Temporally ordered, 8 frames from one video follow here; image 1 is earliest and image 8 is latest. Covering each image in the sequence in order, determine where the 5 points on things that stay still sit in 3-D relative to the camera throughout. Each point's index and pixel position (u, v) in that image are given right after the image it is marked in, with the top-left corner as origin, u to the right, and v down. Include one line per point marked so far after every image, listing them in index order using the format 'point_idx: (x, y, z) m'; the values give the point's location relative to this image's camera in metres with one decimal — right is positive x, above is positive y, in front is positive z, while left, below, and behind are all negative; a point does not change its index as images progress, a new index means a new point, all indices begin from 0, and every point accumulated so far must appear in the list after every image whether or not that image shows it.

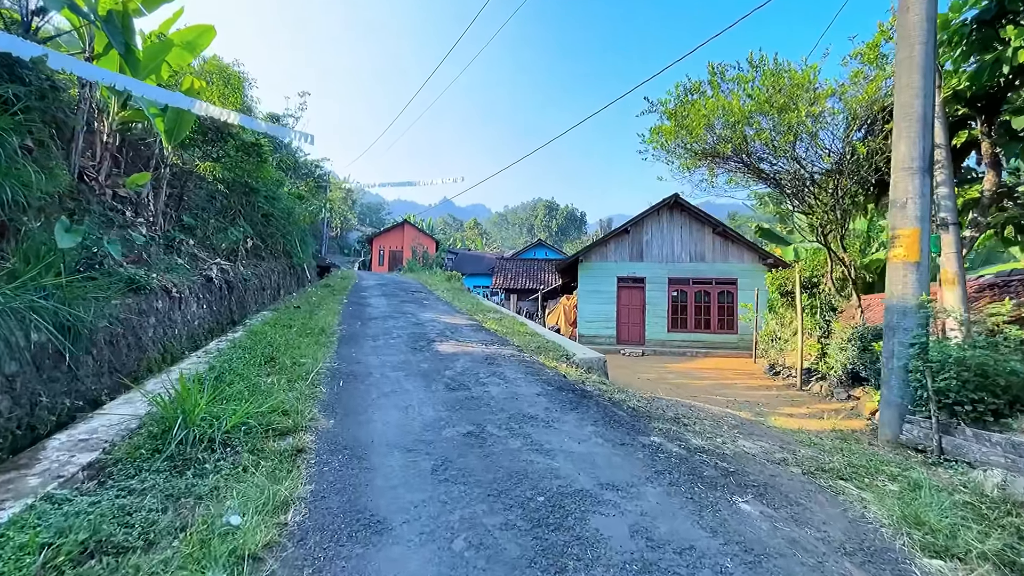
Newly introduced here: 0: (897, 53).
0: (+4.0, +2.4, +4.9) m
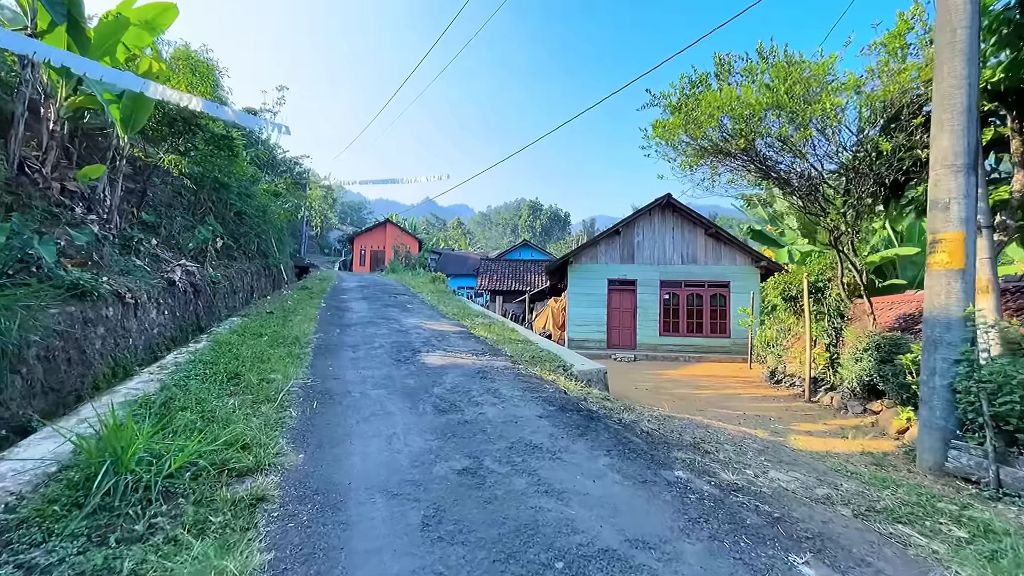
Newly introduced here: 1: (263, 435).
0: (+4.0, +2.3, +4.5) m
1: (-2.0, -1.2, +3.8) m
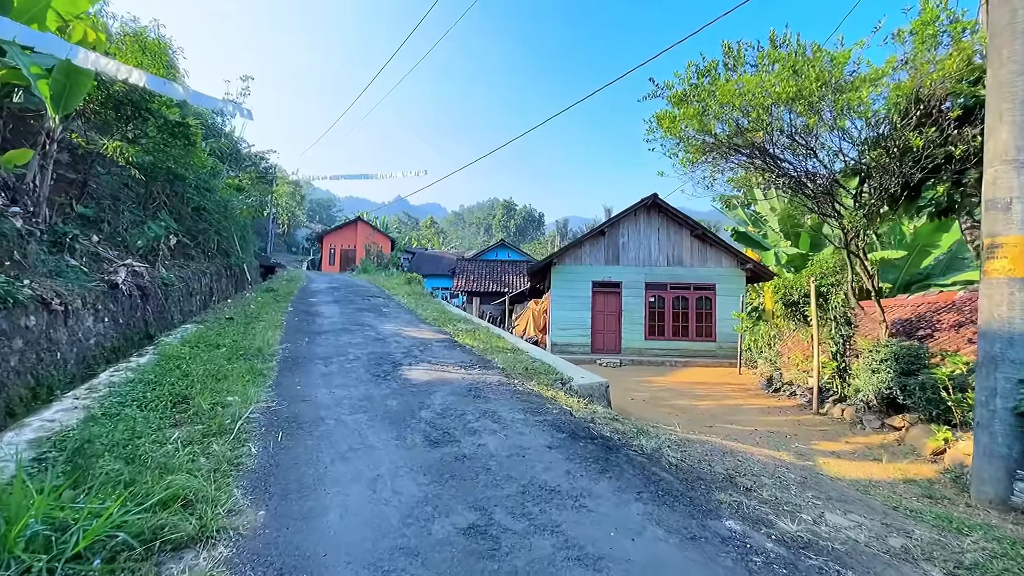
0: (+4.0, +2.3, +4.0) m
1: (-1.9, -1.2, +3.0) m
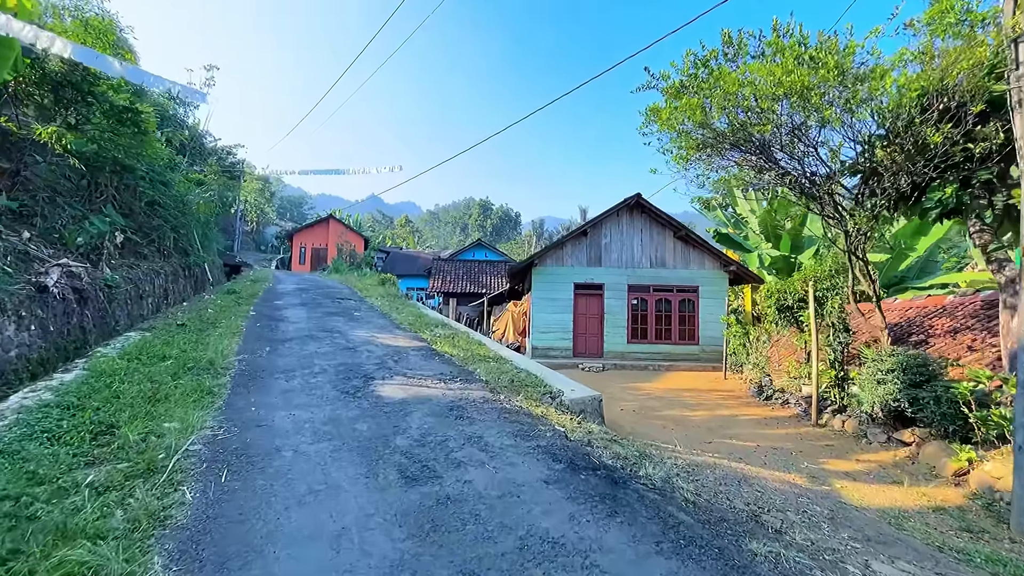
0: (+4.0, +2.2, +3.6) m
1: (-1.9, -1.3, +2.4) m
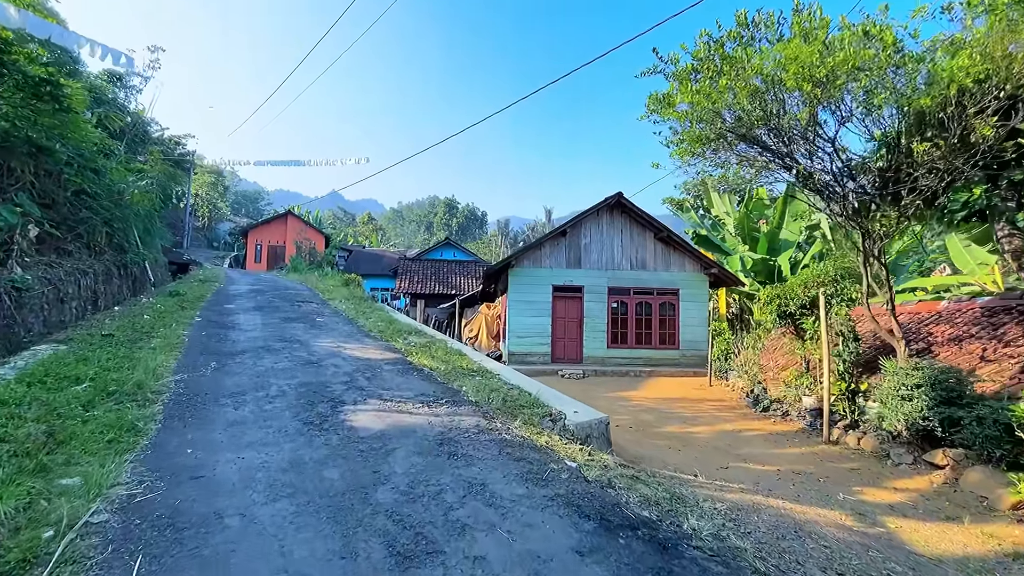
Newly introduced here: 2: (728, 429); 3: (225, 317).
0: (+4.1, +2.1, +3.1) m
1: (-1.7, -1.4, +1.4) m
2: (+3.3, -2.2, +7.4) m
3: (-5.6, -0.6, +9.3) m
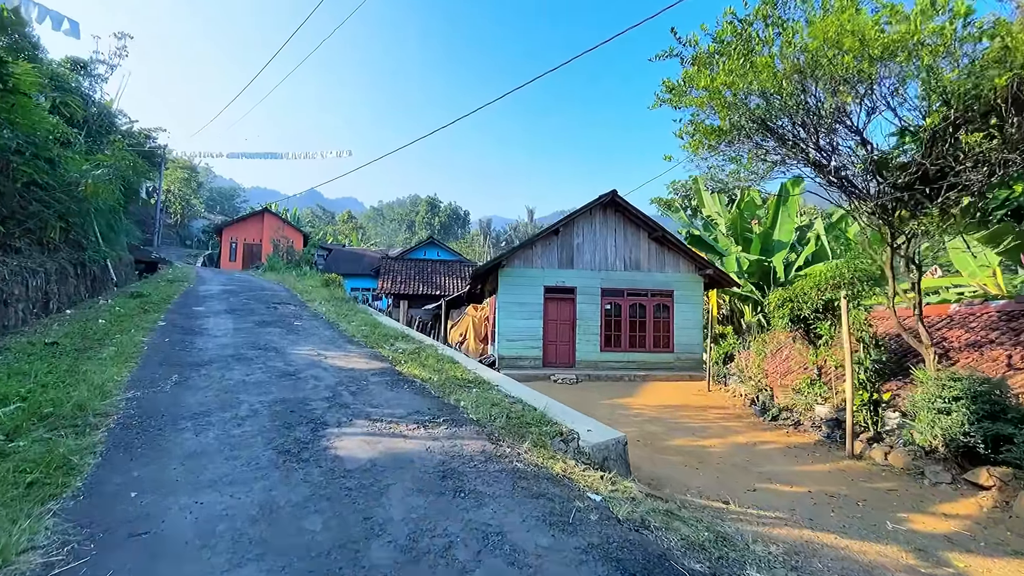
0: (+4.2, +2.0, +2.7) m
1: (-1.5, -1.4, +0.8) m
2: (+3.3, -2.2, +6.9) m
3: (-5.7, -0.6, +8.5) m
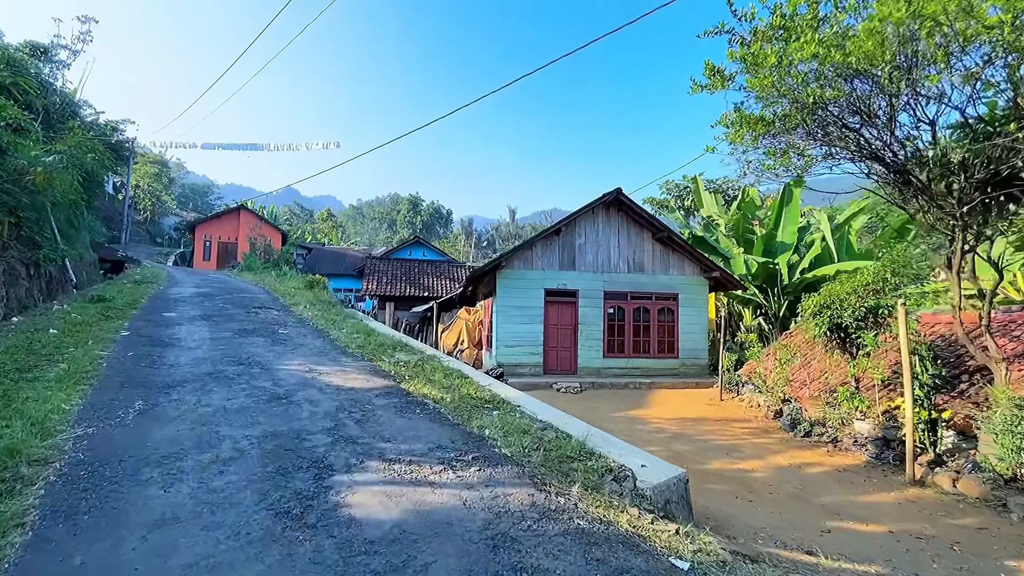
0: (+4.7, +2.0, +2.1) m
1: (-1.0, -1.5, -0.1) m
2: (+3.5, -2.3, +6.3) m
3: (-5.5, -0.7, +7.5) m
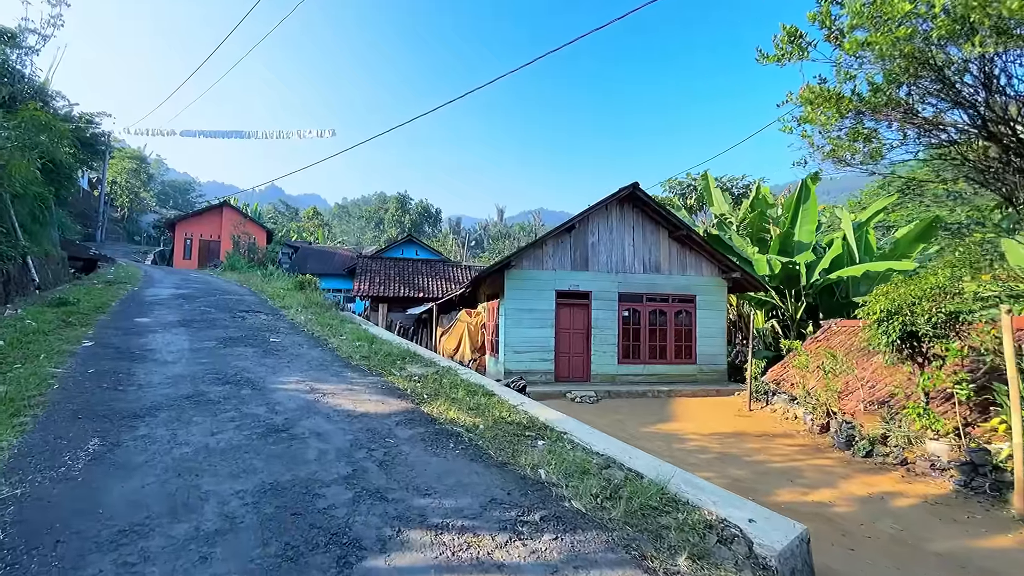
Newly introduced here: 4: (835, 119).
0: (+5.2, +1.9, +1.3) m
1: (-0.4, -1.5, -1.0) m
2: (+4.0, -2.3, +5.5) m
3: (-5.1, -0.7, +6.5) m
4: (+3.3, +1.7, +5.0) m
